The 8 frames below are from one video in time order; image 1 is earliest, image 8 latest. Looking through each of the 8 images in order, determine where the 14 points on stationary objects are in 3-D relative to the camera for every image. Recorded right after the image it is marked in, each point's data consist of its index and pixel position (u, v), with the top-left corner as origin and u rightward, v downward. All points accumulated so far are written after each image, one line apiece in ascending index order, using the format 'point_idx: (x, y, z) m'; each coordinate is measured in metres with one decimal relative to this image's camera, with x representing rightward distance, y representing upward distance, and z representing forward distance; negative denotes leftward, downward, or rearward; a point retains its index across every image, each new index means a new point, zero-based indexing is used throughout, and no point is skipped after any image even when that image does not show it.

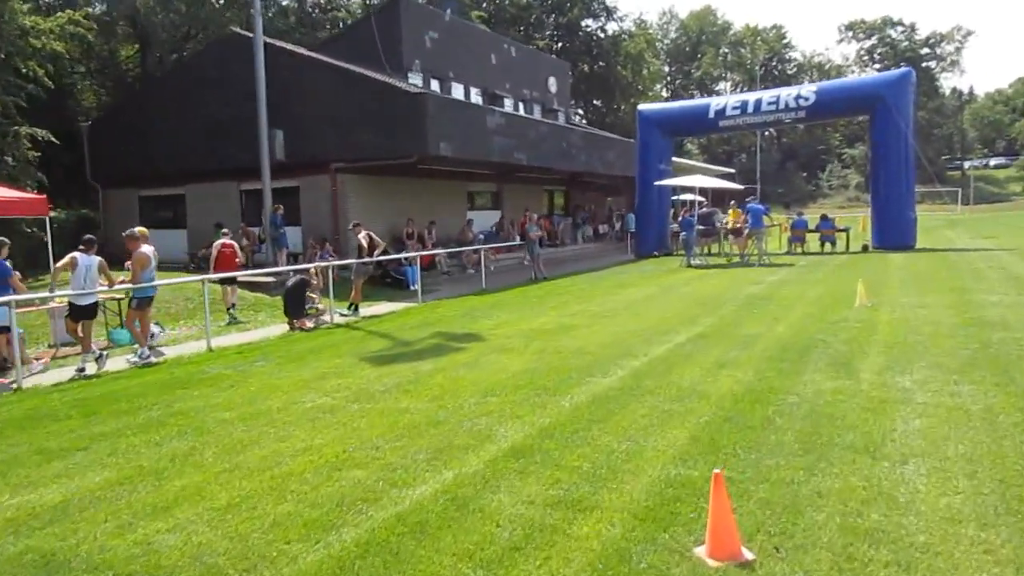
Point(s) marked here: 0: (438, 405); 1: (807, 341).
0: (-0.6, -0.9, +6.3) m
1: (+3.1, -0.6, +8.2) m
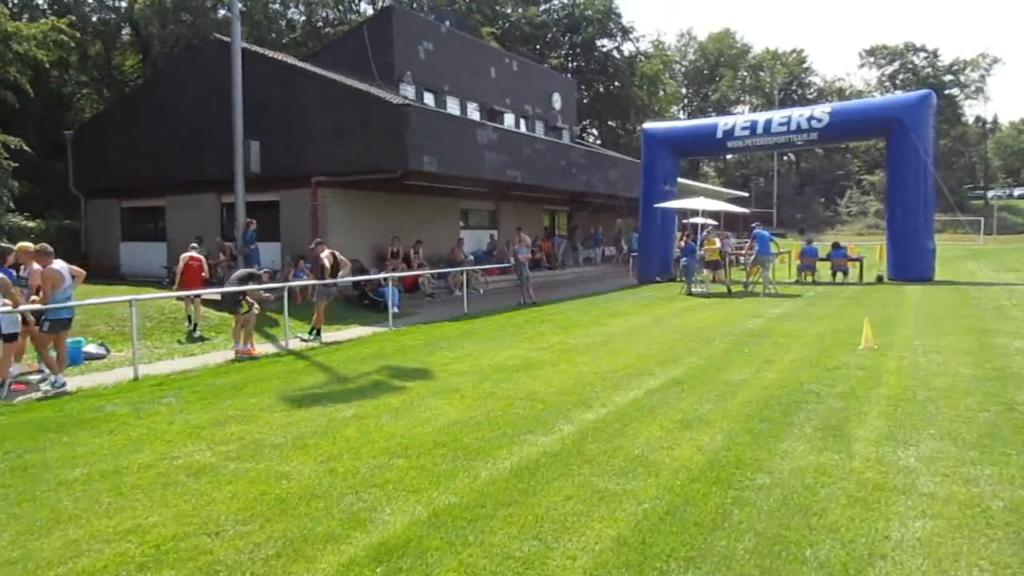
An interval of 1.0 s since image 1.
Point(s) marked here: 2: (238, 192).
0: (-1.2, -1.2, +5.2) m
1: (+2.5, -0.9, +7.0) m
2: (-6.0, +2.1, +17.0) m
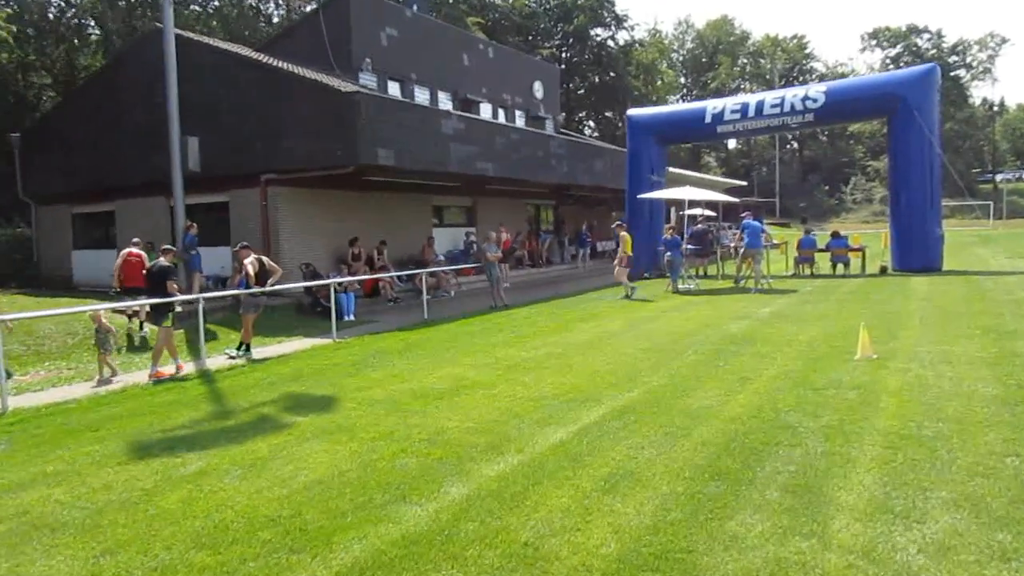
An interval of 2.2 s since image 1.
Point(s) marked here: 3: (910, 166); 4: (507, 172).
0: (-2.0, -1.3, +3.7) m
1: (+1.8, -1.0, +5.4) m
2: (-6.7, +1.9, +15.5) m
3: (+9.7, +3.0, +19.1) m
4: (-0.1, +3.0, +19.8) m
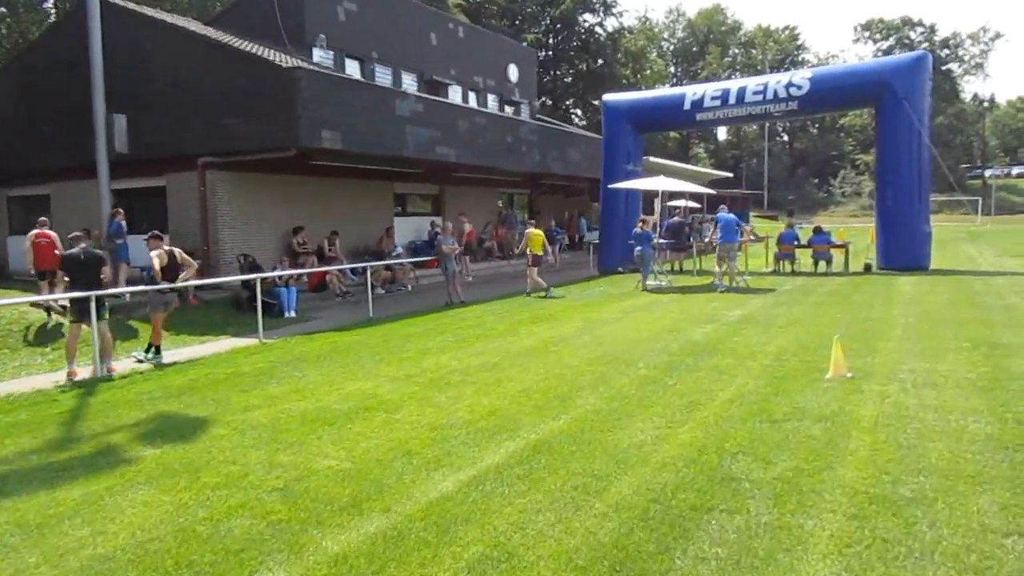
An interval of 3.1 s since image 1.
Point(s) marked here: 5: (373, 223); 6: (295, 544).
0: (-2.7, -1.4, +2.5) m
1: (+1.1, -1.1, +4.3) m
2: (-7.5, +2.0, +14.2) m
3: (+8.9, +3.0, +18.0) m
4: (-1.0, +3.1, +18.6) m
5: (-3.4, +1.6, +19.0) m
6: (-1.0, -1.2, +3.8) m
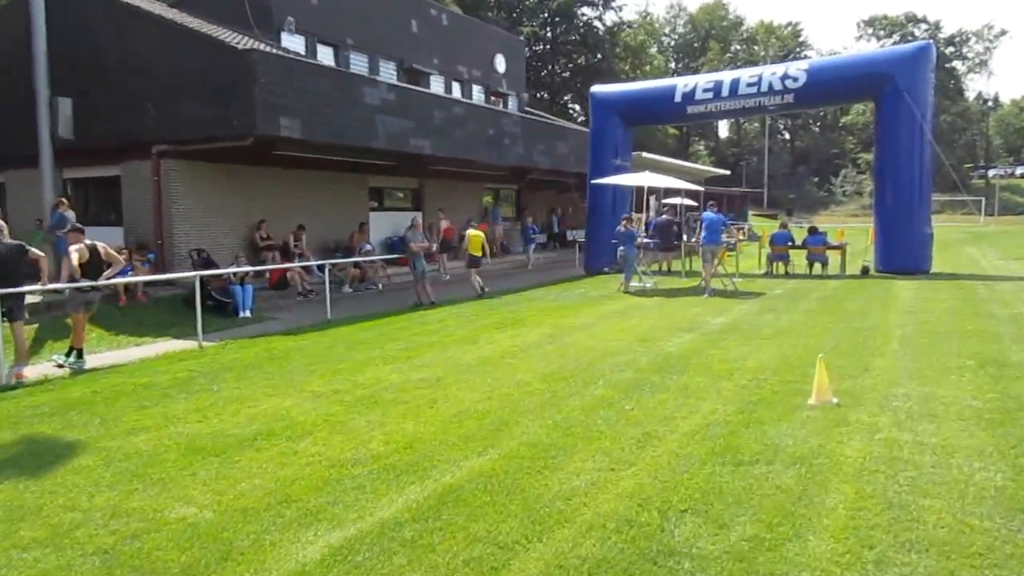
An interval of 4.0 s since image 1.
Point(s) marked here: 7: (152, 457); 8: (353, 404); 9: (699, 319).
0: (-3.2, -1.5, +1.6) m
1: (+0.5, -1.1, +3.4) m
2: (-8.0, +2.1, +13.3) m
3: (+8.4, +2.9, +17.0) m
4: (-1.4, +3.1, +17.6) m
5: (-3.9, +1.6, +18.1) m
6: (-1.6, -1.3, +2.8) m
7: (-2.4, -1.1, +5.1) m
8: (-1.3, -1.0, +6.5) m
9: (+2.6, -0.4, +11.1) m
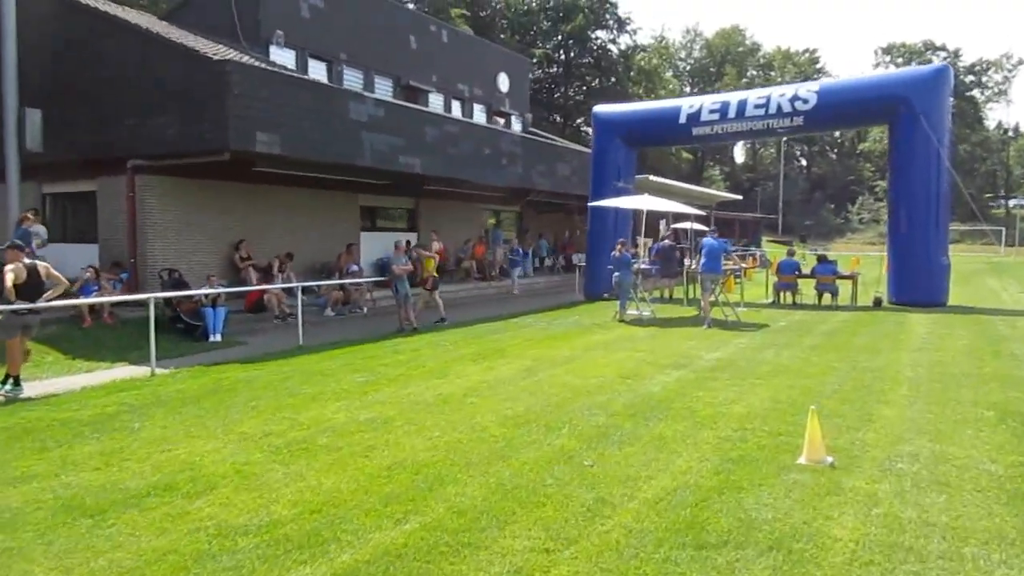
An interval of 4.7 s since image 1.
0: (-3.7, -1.5, +0.8) m
1: (+0.1, -1.3, +2.5) m
2: (-8.2, +1.8, +12.7) m
3: (+8.3, +2.2, +16.1) m
4: (-1.5, +2.6, +17.0) m
5: (-4.0, +1.1, +17.4) m
6: (-2.0, -1.4, +2.0) m
7: (-2.8, -1.3, +4.4) m
8: (-1.7, -1.2, +5.7) m
9: (+2.4, -0.9, +10.2) m
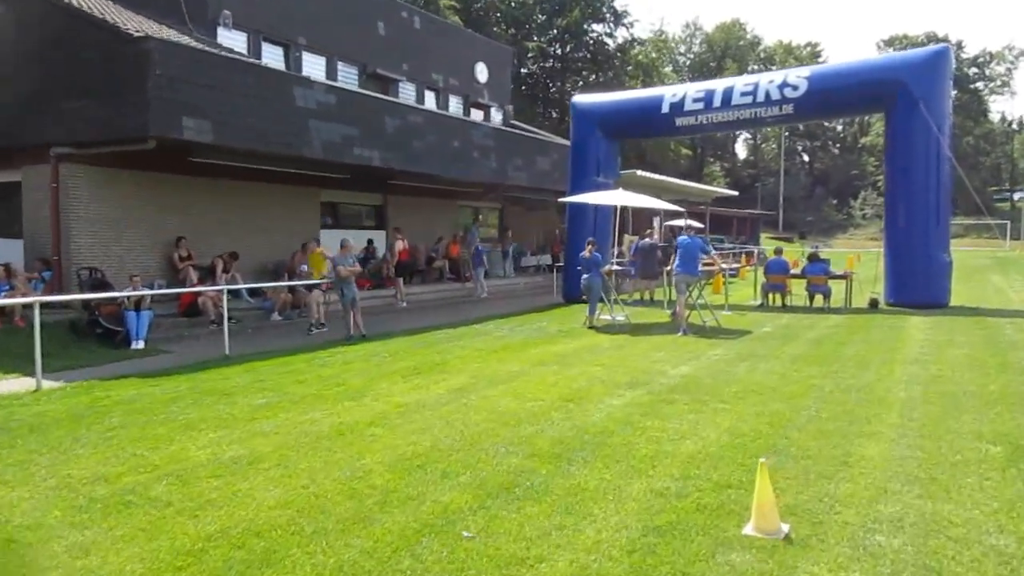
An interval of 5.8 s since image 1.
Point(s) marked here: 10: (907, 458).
0: (-4.4, -1.6, -0.4) m
1: (-0.6, -1.4, +1.3) m
2: (-8.9, +1.7, +11.5) m
3: (+7.6, +2.2, +14.8) m
4: (-2.2, +2.5, +15.8) m
5: (-4.7, +1.1, +16.2) m
6: (-2.8, -1.5, +0.8) m
7: (-3.5, -1.4, +3.2) m
8: (-2.4, -1.3, +4.5) m
9: (+1.7, -0.9, +9.0) m
10: (+2.5, -1.1, +5.0) m
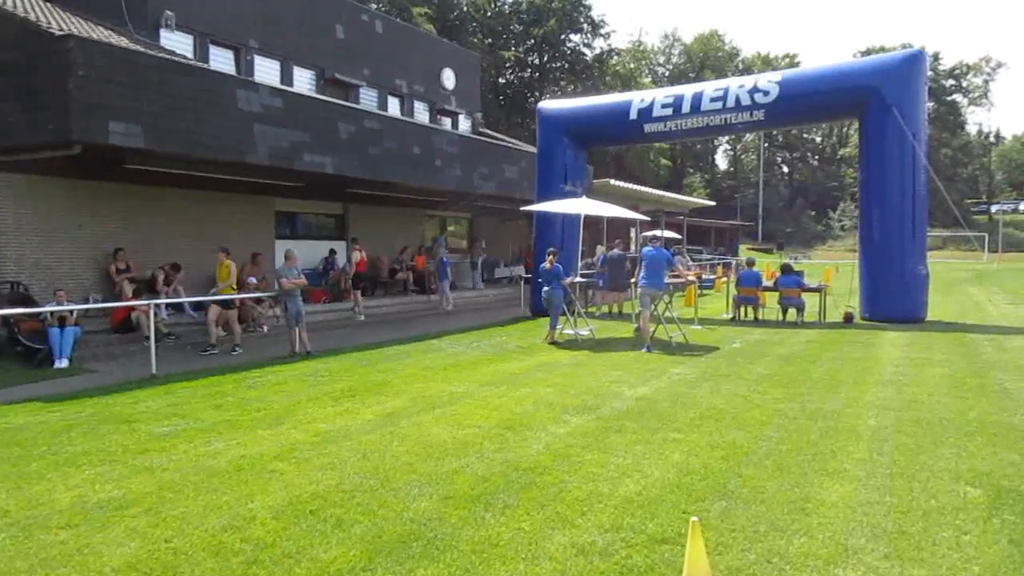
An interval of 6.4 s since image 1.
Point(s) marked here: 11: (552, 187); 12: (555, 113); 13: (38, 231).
0: (-4.8, -1.6, -1.2) m
1: (-1.1, -1.4, +0.6) m
2: (-9.5, +1.5, +10.7) m
3: (+6.9, +2.0, +14.3) m
4: (-3.0, +2.3, +15.0) m
5: (-5.4, +0.8, +15.4) m
6: (-3.2, -1.5, +0.1) m
7: (-4.0, -1.5, +2.4) m
8: (-2.9, -1.4, +3.7) m
9: (+1.1, -1.1, +8.3) m
10: (+2.0, -1.2, +4.4) m
11: (+0.9, +2.3, +17.7) m
12: (+1.0, +4.0, +17.7) m
13: (-7.4, +0.9, +12.2) m
